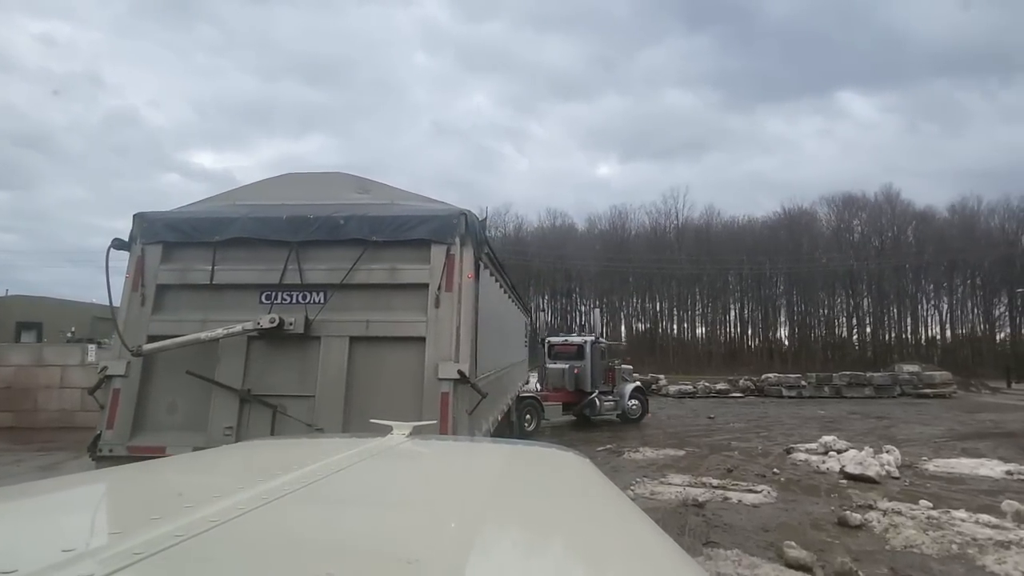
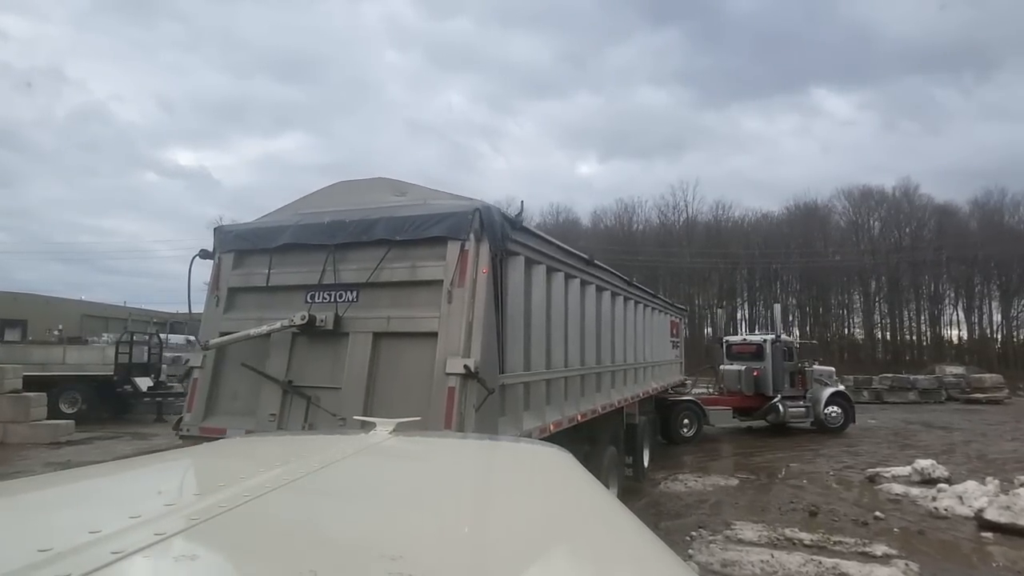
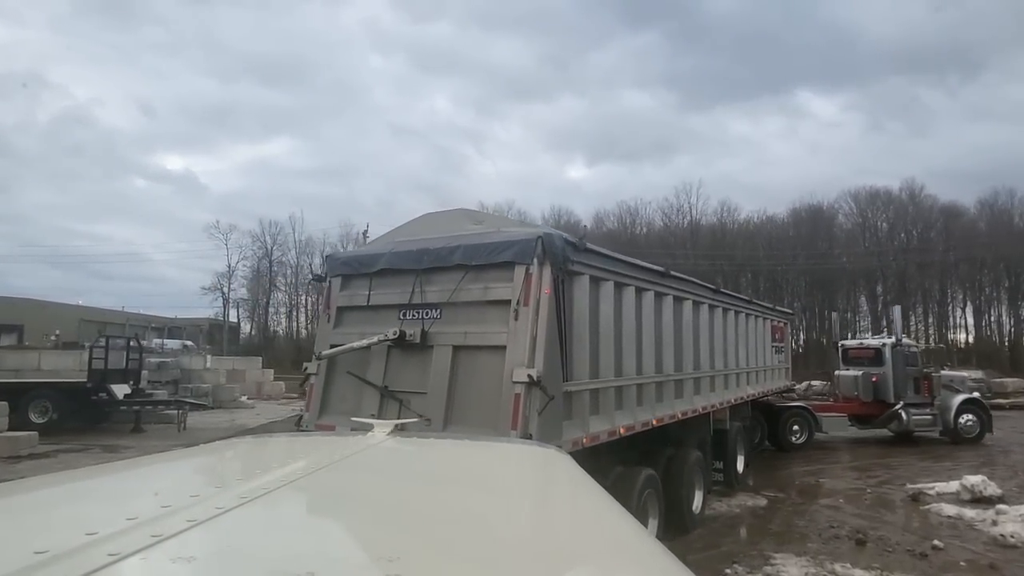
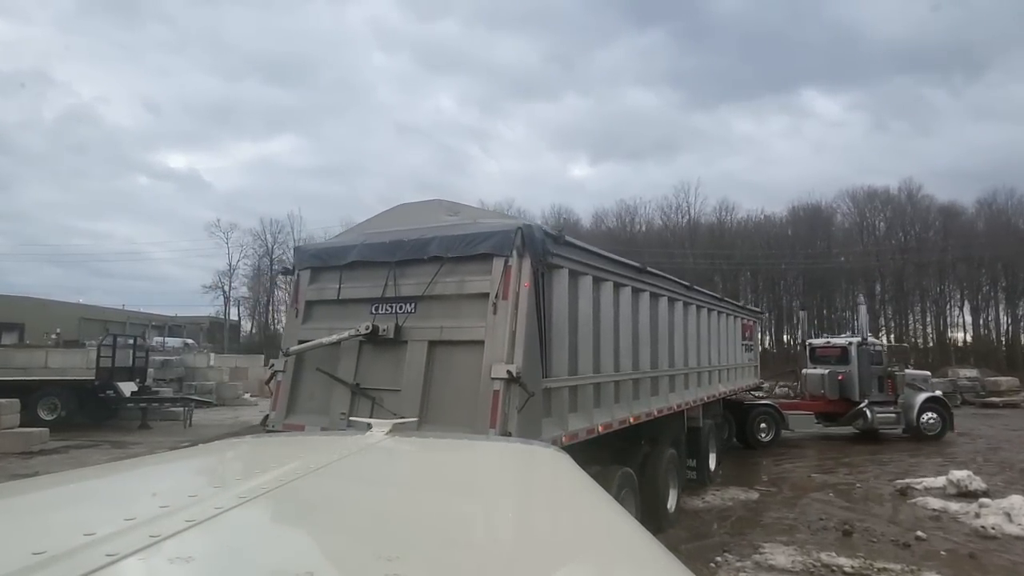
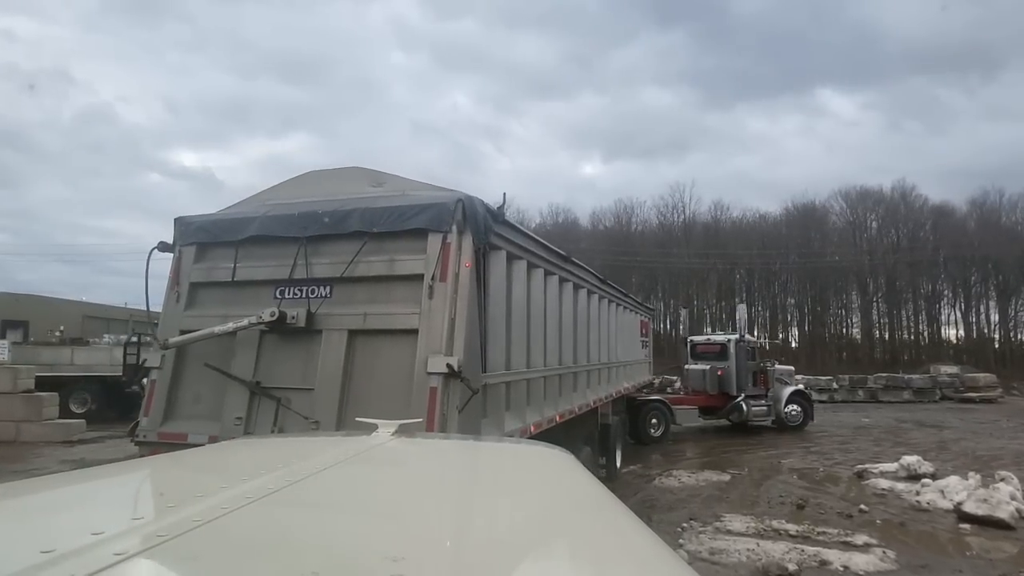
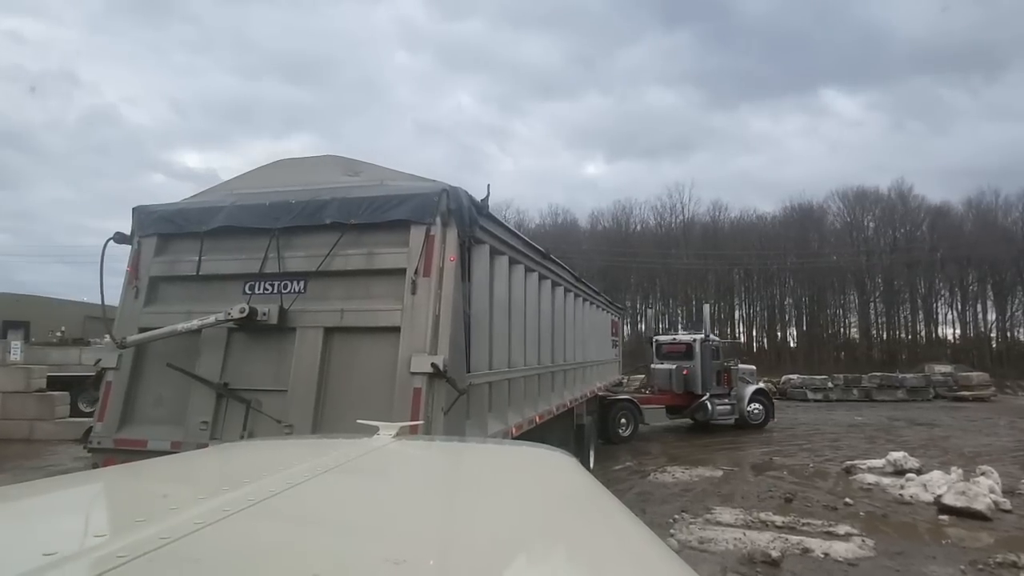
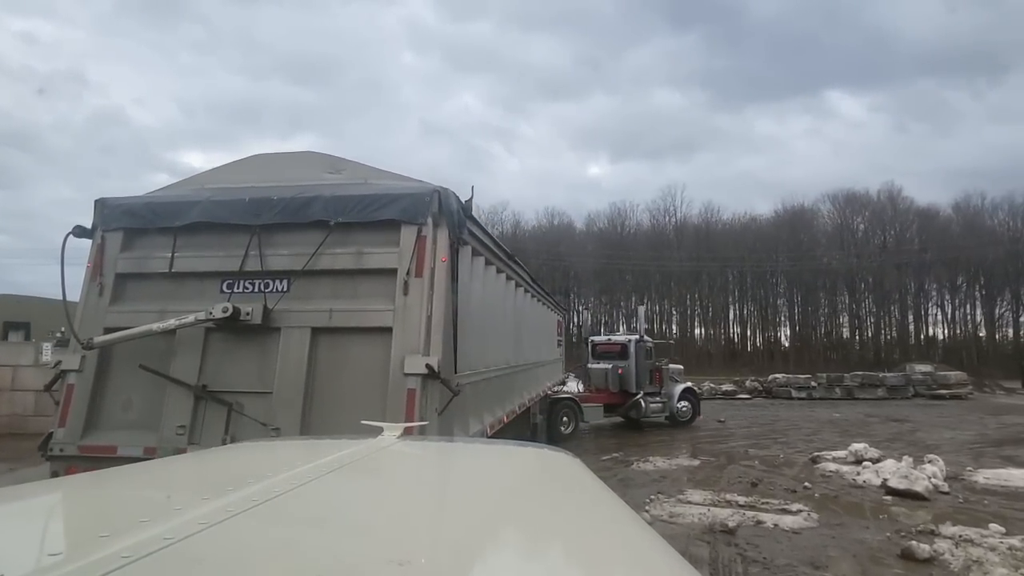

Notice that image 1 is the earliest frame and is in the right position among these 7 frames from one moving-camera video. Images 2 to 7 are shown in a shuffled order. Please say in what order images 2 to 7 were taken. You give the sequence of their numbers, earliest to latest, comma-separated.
7, 6, 5, 2, 4, 3
